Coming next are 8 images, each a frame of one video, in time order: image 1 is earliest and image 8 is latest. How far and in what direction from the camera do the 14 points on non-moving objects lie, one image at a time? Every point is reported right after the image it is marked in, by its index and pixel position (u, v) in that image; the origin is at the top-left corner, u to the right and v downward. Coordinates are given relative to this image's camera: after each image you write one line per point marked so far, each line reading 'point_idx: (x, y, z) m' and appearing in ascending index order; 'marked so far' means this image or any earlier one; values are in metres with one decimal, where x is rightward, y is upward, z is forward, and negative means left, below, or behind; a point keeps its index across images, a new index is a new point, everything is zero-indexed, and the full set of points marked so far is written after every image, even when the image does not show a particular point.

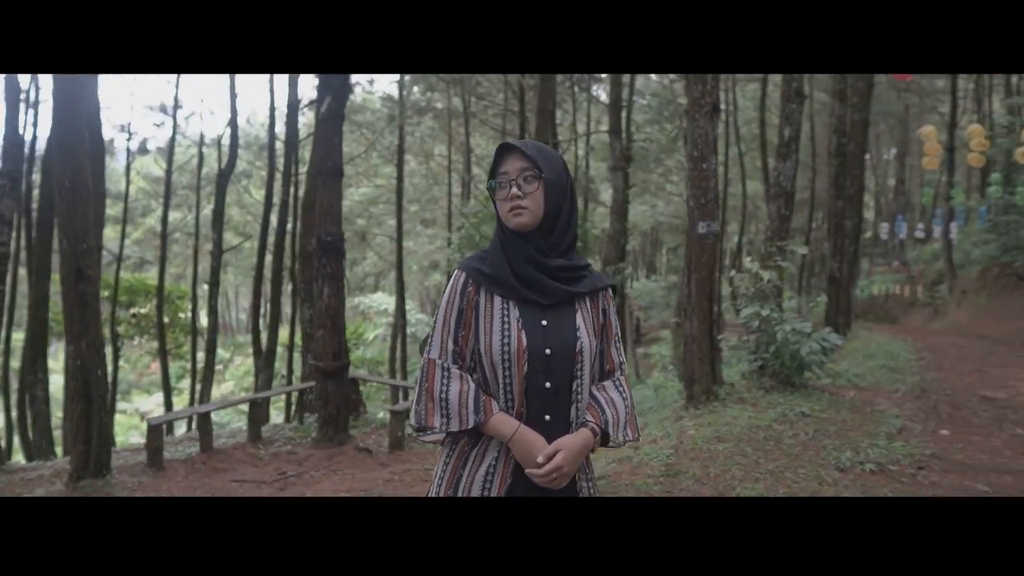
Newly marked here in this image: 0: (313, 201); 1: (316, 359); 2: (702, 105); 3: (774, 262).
0: (-2.2, +1.0, +8.5) m
1: (-1.5, -0.5, +5.7) m
2: (+1.6, +1.5, +6.4) m
3: (+2.3, +0.2, +6.7) m
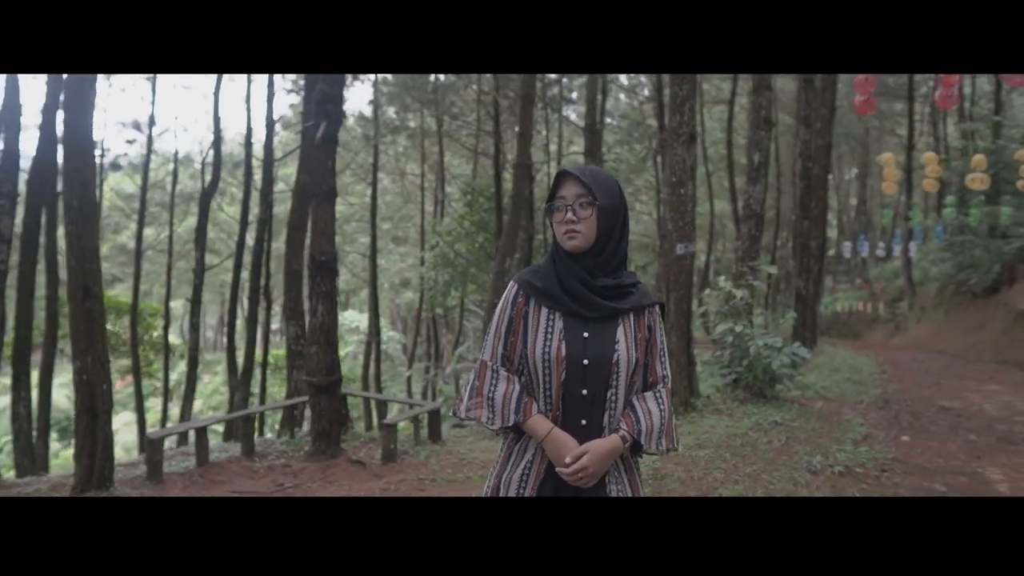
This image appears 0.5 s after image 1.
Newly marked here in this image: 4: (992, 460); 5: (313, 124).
0: (-2.4, +0.8, +8.7) m
1: (-1.6, -0.7, +5.9) m
2: (+1.5, +1.4, +6.7) m
3: (+2.2, +0.1, +7.1) m
4: (+3.0, -1.1, +4.6) m
5: (-1.6, +1.3, +5.8) m
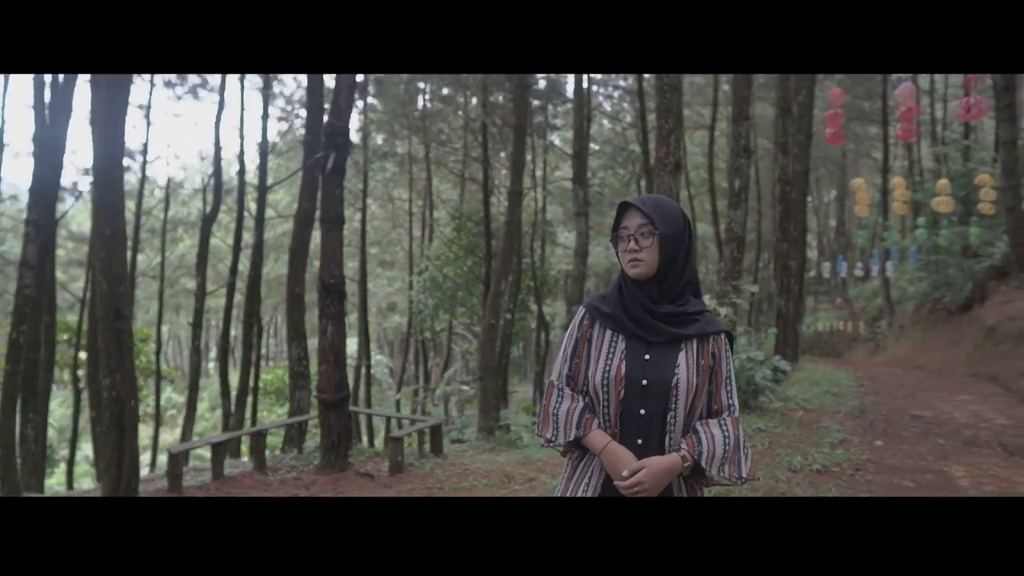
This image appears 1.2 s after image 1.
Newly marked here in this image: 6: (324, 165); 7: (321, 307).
0: (-2.5, +0.5, +9.0) m
1: (-1.6, -0.9, +6.2) m
2: (+1.5, +1.2, +7.2) m
3: (+2.2, -0.1, +7.5) m
4: (+3.0, -1.1, +5.0) m
5: (-1.6, +1.1, +6.2) m
6: (-1.5, +1.0, +6.2) m
7: (-1.6, -0.2, +6.2) m
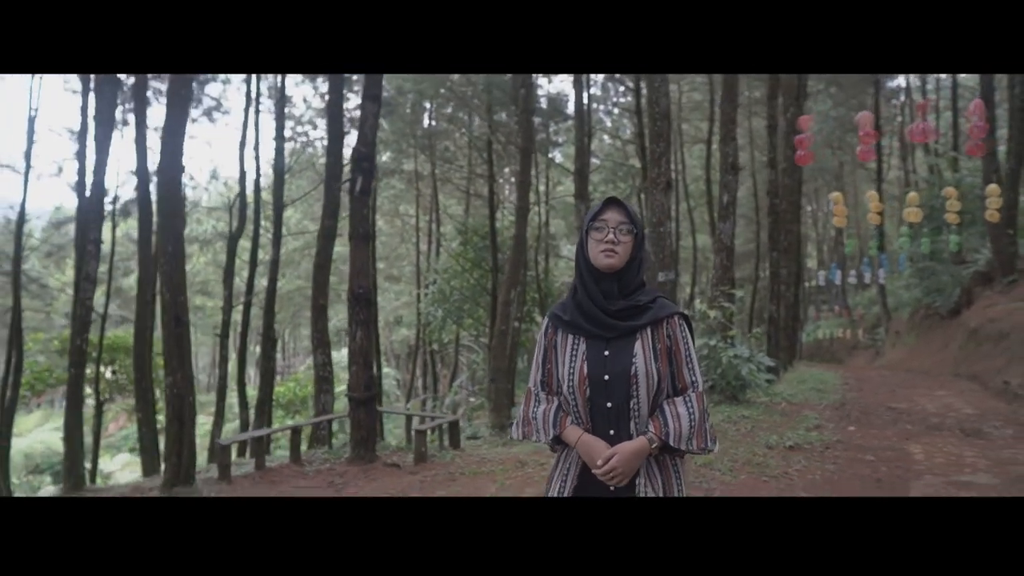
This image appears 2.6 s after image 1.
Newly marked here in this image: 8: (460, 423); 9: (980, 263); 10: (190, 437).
0: (-2.4, +0.4, +9.7) m
1: (-1.5, -1.0, +6.9) m
2: (+1.6, +1.1, +7.9) m
3: (+2.3, -0.2, +8.2) m
4: (+3.1, -1.2, +5.7) m
5: (-1.5, +1.0, +6.9) m
6: (-1.5, +0.9, +6.9) m
7: (-1.5, -0.2, +6.9) m
8: (-0.5, -1.4, +7.6) m
9: (+8.3, +0.4, +13.3) m
10: (-2.5, -1.2, +5.9) m
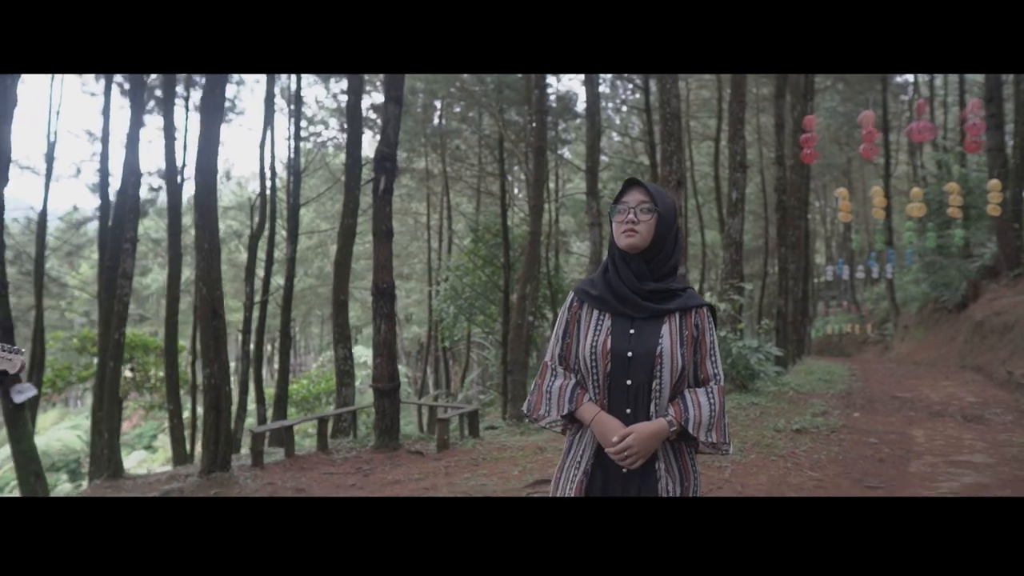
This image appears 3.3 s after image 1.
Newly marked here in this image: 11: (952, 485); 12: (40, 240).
0: (-2.2, +0.4, +10.0) m
1: (-1.3, -0.9, +7.2) m
2: (+1.7, +1.2, +8.2) m
3: (+2.5, -0.1, +8.4) m
4: (+3.2, -1.1, +5.9) m
5: (-1.3, +1.1, +7.2) m
6: (-1.3, +1.0, +7.2) m
7: (-1.3, -0.2, +7.2) m
8: (-0.3, -1.3, +7.9) m
9: (+8.6, +0.5, +13.5) m
10: (-2.4, -1.2, +6.2) m
11: (+2.5, -1.1, +4.3) m
12: (-7.5, +0.8, +12.0) m
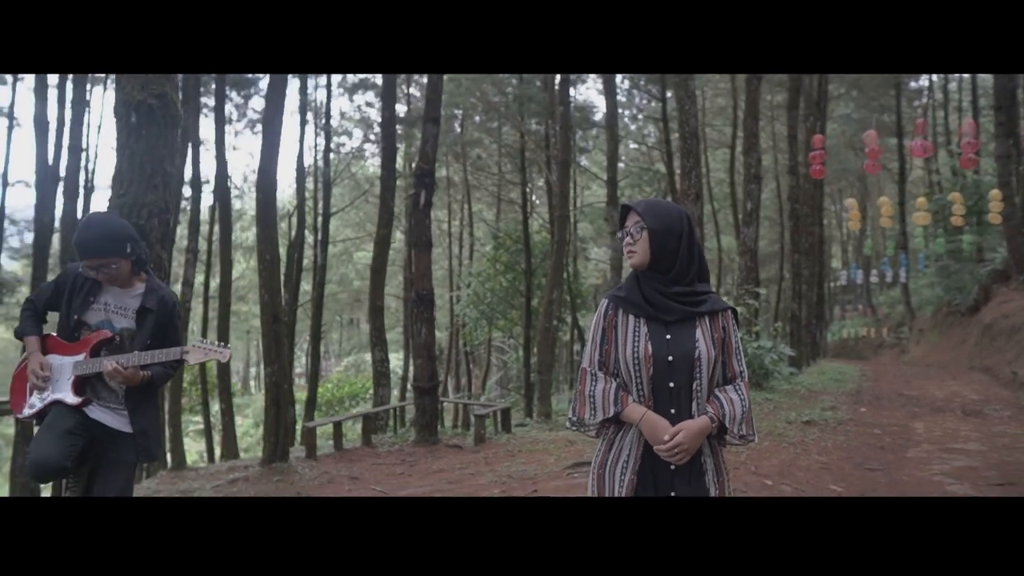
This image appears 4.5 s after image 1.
0: (-1.9, +0.3, +10.6) m
1: (-1.0, -1.0, +7.8) m
2: (+2.1, +1.1, +8.7) m
3: (+2.8, -0.2, +9.0) m
4: (+3.5, -1.1, +6.4) m
5: (-1.0, +1.0, +7.8) m
6: (-1.0, +0.9, +7.8) m
7: (-1.0, -0.3, +7.8) m
8: (0.0, -1.4, +8.5) m
9: (+9.0, +0.5, +13.9) m
10: (-2.1, -1.2, +6.8) m
11: (+2.8, -1.2, +4.8) m
12: (-7.1, +0.6, +12.7) m
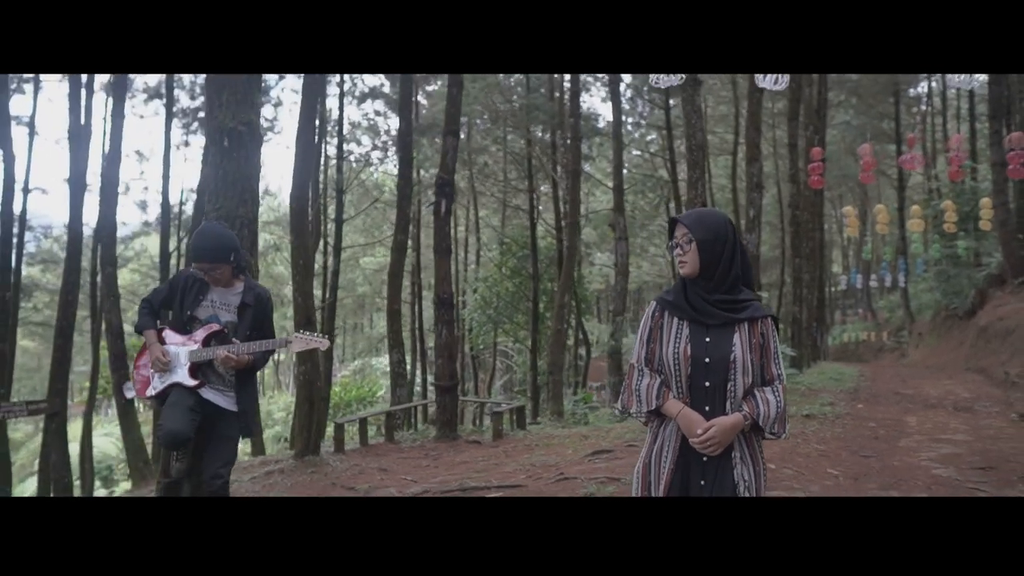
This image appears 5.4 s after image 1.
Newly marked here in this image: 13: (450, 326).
0: (-1.7, +0.3, +11.1) m
1: (-0.8, -1.0, +8.2) m
2: (+2.2, +1.1, +9.2) m
3: (+3.0, -0.2, +9.4) m
4: (+3.7, -1.2, +6.9) m
5: (-0.8, +1.0, +8.3) m
6: (-0.8, +0.9, +8.2) m
7: (-0.8, -0.3, +8.2) m
8: (+0.2, -1.4, +8.9) m
9: (+9.2, +0.4, +14.3) m
10: (-1.9, -1.3, +7.2) m
11: (+3.0, -1.2, +5.2) m
12: (-6.9, +0.6, +13.2) m
13: (-0.7, -0.4, +8.2) m
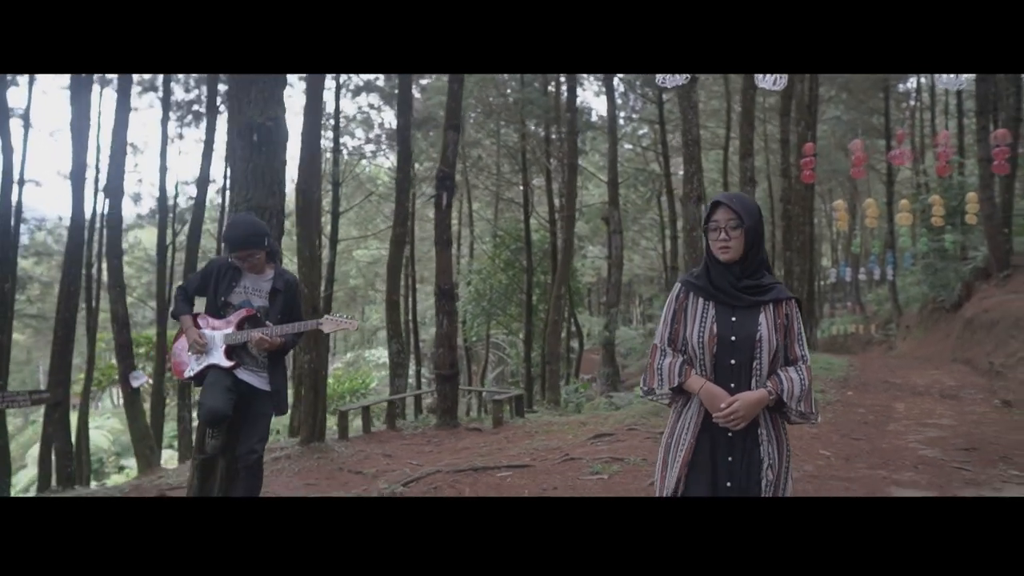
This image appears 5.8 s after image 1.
0: (-1.7, +0.4, +11.2) m
1: (-0.8, -0.9, +8.4) m
2: (+2.2, +1.2, +9.4) m
3: (+2.9, -0.1, +9.6) m
4: (+3.7, -1.1, +7.1) m
5: (-0.9, +1.1, +8.5) m
6: (-0.8, +1.0, +8.4) m
7: (-0.8, -0.2, +8.4) m
8: (+0.2, -1.3, +9.1) m
9: (+9.1, +0.5, +14.6) m
10: (-1.9, -1.2, +7.4) m
11: (+3.0, -1.1, +5.5) m
12: (-7.0, +0.7, +13.3) m
13: (-0.7, -0.3, +8.4) m
